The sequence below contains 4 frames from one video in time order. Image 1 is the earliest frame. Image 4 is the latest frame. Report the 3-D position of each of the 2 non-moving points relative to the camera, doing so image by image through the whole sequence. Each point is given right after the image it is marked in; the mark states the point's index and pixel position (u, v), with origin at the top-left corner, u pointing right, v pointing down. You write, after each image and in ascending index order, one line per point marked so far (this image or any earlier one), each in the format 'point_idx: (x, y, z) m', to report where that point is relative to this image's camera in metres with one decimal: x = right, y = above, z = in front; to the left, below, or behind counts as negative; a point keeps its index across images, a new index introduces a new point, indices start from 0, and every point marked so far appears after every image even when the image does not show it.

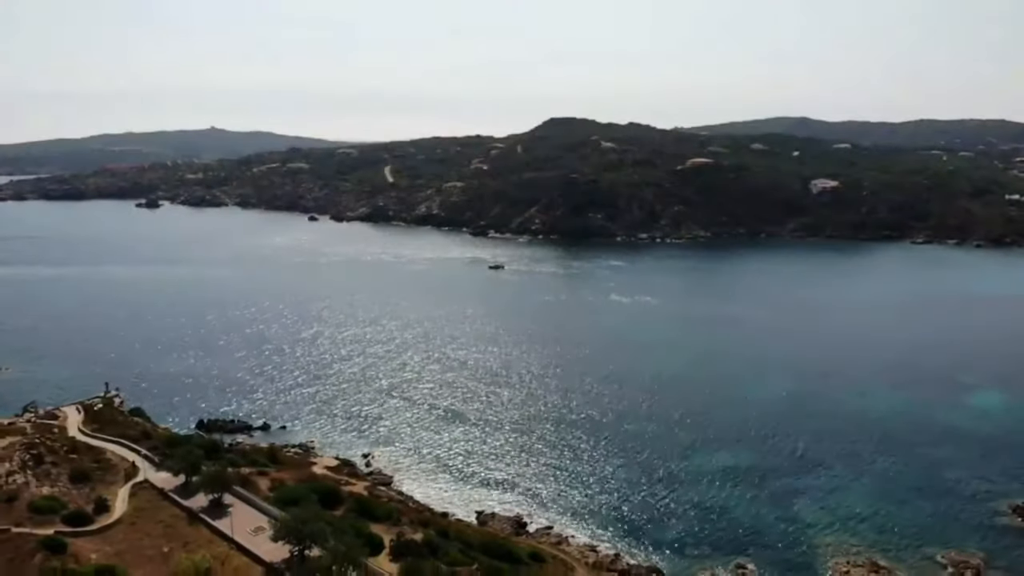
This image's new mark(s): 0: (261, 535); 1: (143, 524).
0: (-6.1, -6.0, +18.9) m
1: (-9.3, -6.0, +19.6) m
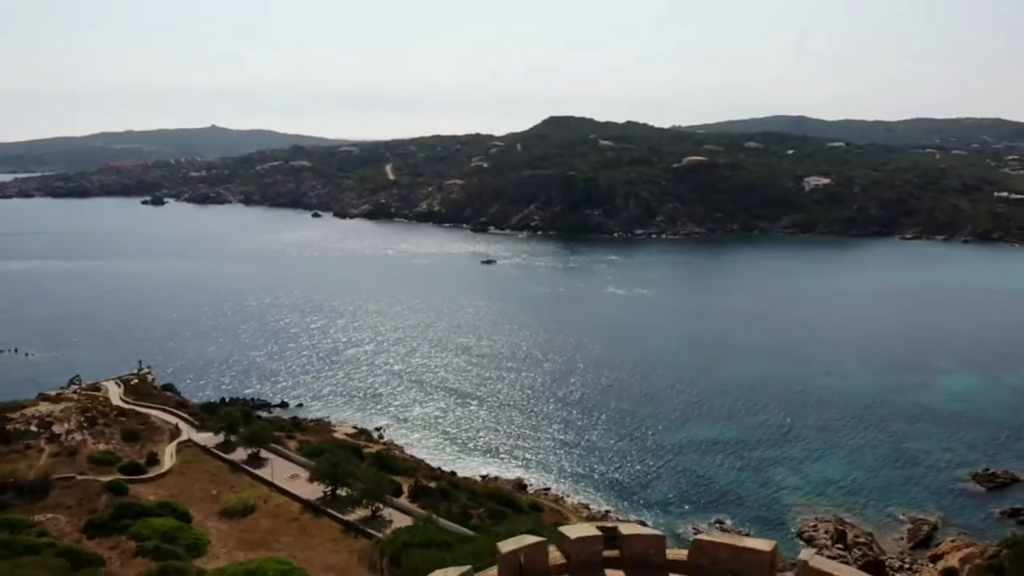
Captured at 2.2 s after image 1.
0: (-6.0, -5.3, +21.7) m
1: (-9.2, -5.3, +22.4) m
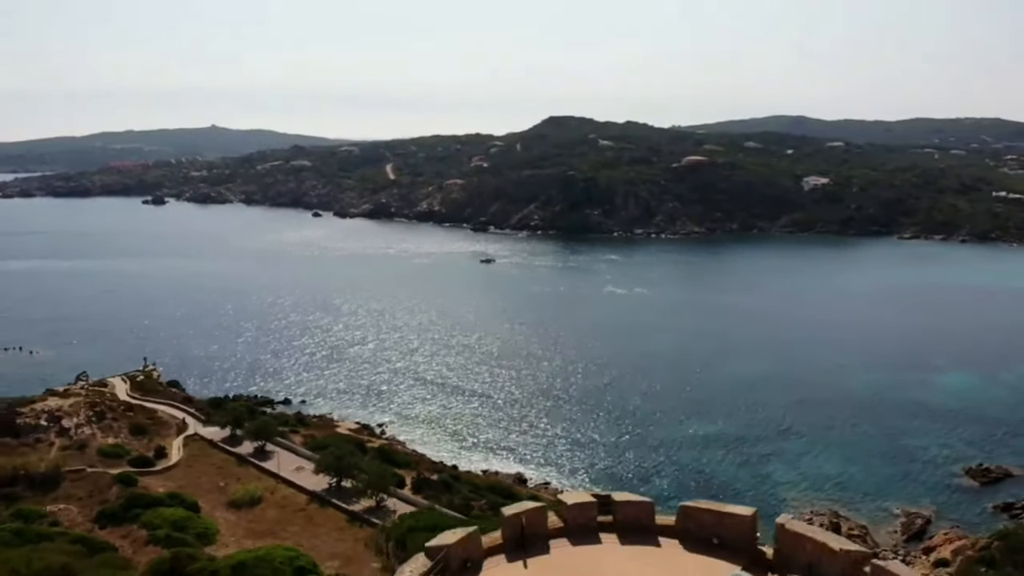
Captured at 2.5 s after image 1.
0: (-6.0, -5.2, +22.2) m
1: (-9.2, -5.3, +22.9) m
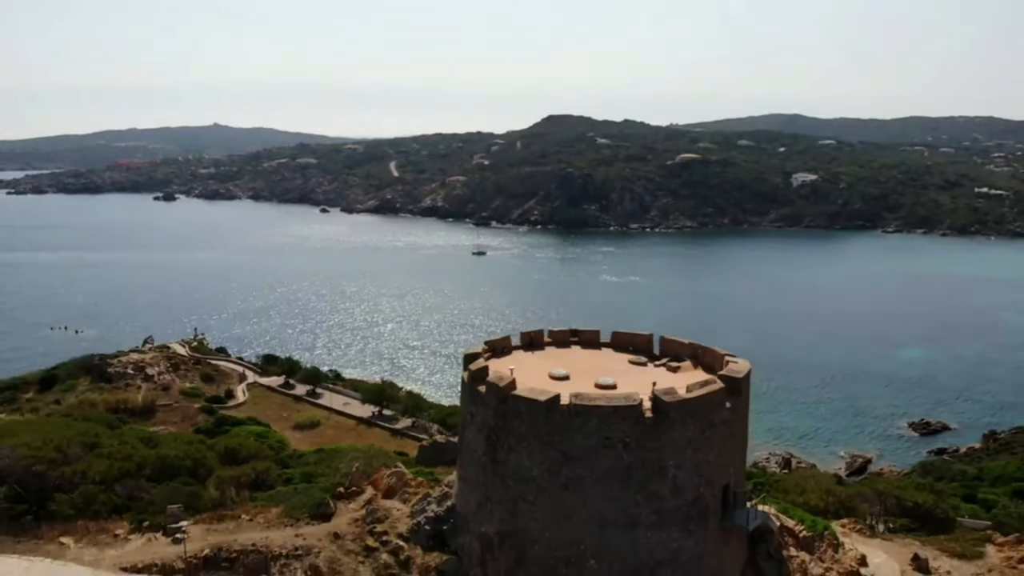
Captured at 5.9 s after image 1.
0: (-5.8, -4.2, +27.4) m
1: (-9.0, -4.2, +28.1) m
